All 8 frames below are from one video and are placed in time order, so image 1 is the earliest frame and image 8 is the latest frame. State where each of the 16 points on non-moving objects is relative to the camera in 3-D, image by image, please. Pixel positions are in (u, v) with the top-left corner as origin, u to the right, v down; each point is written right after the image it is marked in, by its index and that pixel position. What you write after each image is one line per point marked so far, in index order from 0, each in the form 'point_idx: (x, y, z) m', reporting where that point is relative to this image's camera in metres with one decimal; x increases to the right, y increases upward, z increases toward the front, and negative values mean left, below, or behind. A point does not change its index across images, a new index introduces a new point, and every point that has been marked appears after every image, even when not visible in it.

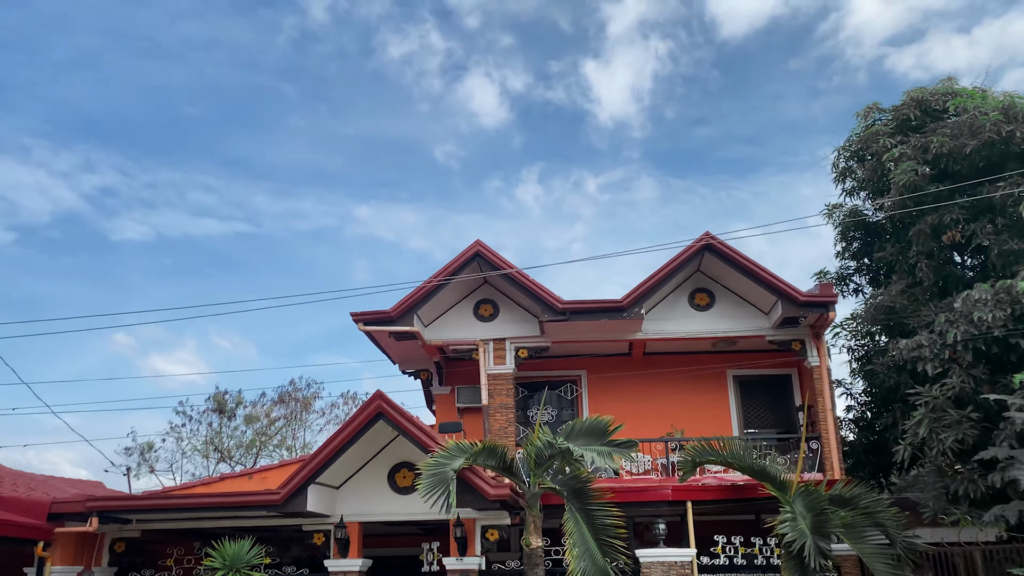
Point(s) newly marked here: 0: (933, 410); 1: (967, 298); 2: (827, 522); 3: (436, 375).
0: (+5.8, -1.7, +11.9) m
1: (+6.1, -0.2, +11.7) m
2: (+3.6, -2.7, +9.9) m
3: (-1.4, -1.6, +15.5) m
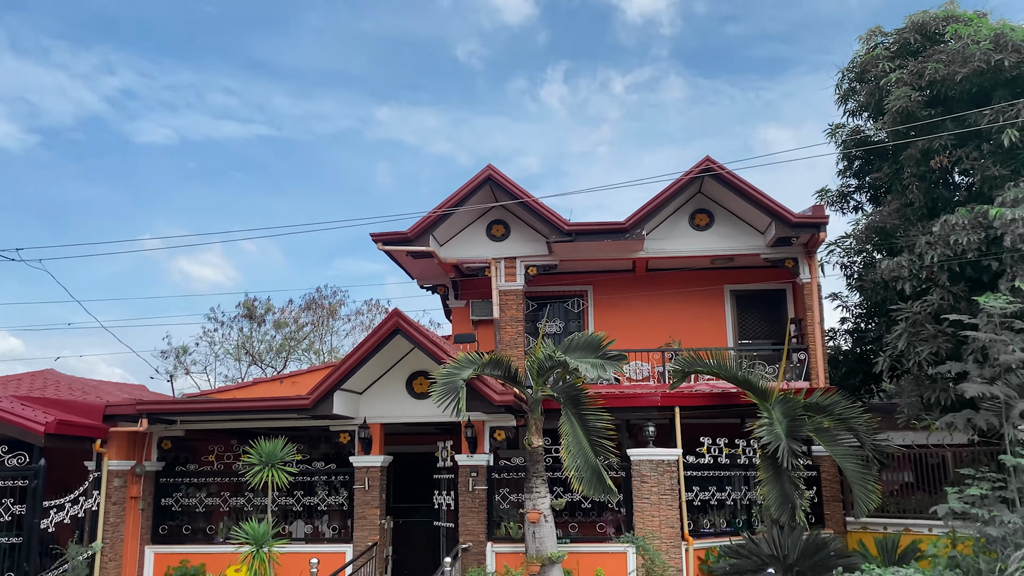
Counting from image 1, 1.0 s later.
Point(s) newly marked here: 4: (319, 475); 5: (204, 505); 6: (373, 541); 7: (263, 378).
0: (+5.9, -0.5, +12.8) m
1: (+6.2, +0.9, +12.4) m
2: (+3.7, -1.8, +11.0) m
3: (-1.2, -0.1, +16.5) m
4: (-2.7, -2.6, +12.1) m
5: (-4.4, -3.1, +12.3) m
6: (-1.9, -3.4, +11.6) m
7: (-4.6, -1.7, +16.0) m
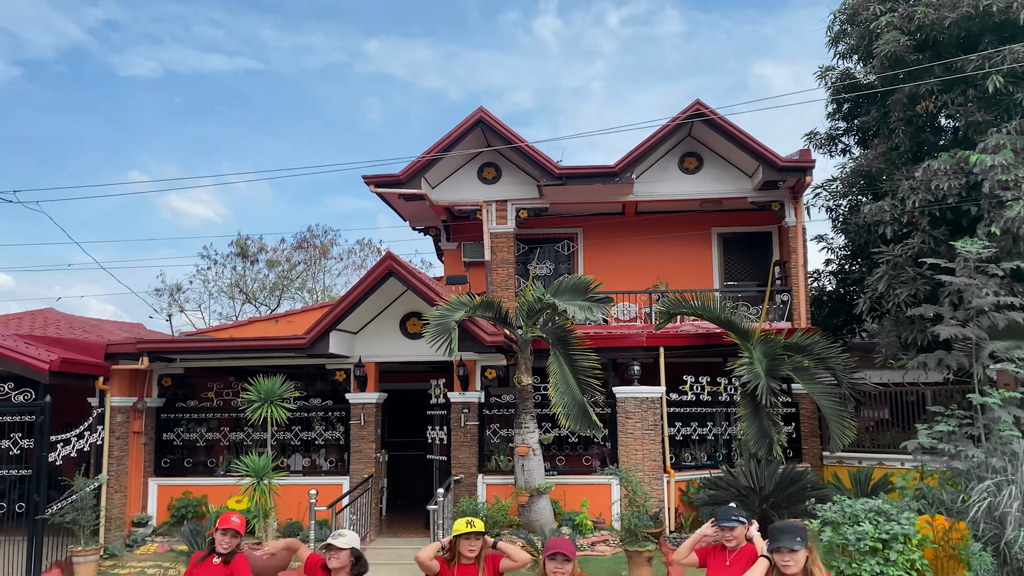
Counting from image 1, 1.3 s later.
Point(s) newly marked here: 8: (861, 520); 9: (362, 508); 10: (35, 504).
0: (+5.8, +0.3, +13.2) m
1: (+6.1, +1.7, +12.6) m
2: (+3.5, -1.0, +11.4) m
3: (-1.3, +1.1, +16.8) m
4: (-2.8, -1.8, +12.5) m
5: (-4.5, -2.2, +12.8) m
6: (-2.0, -2.6, +12.1) m
7: (-4.8, -0.6, +16.3) m
8: (+3.7, -2.5, +9.2) m
9: (-2.0, -3.0, +11.7) m
10: (-5.6, -2.5, +10.3) m
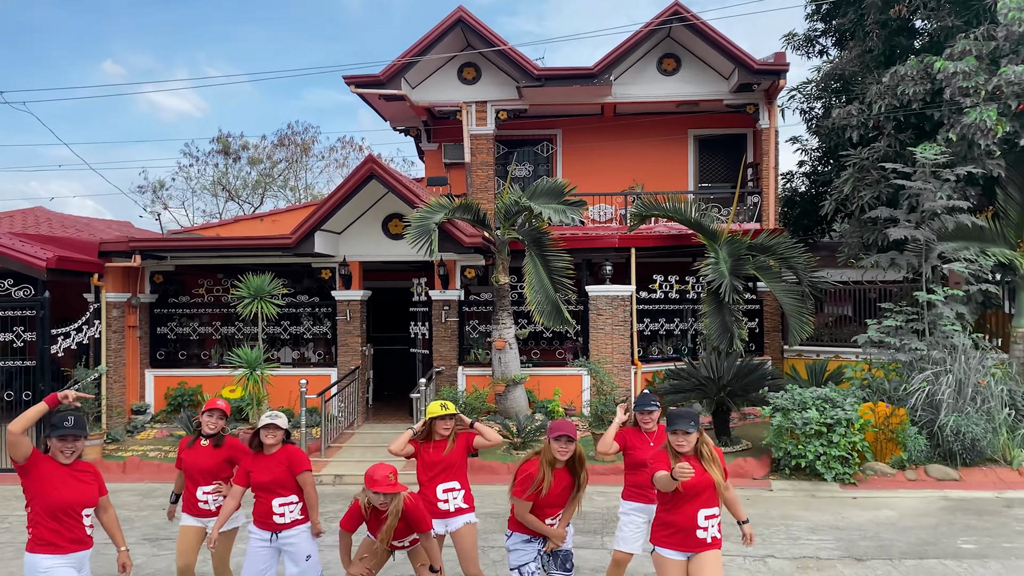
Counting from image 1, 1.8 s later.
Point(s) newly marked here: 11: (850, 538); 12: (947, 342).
0: (+5.5, +1.9, +13.7) m
1: (+5.7, +3.2, +13.0) m
2: (+3.2, +0.3, +12.0) m
3: (-1.7, +3.1, +17.0) m
4: (-3.2, -0.3, +13.1) m
5: (-4.9, -0.7, +13.4) m
6: (-2.3, -1.2, +12.8) m
7: (-5.2, +1.4, +16.7) m
8: (+3.4, -1.4, +10.0) m
9: (-2.3, -1.6, +12.5) m
10: (-5.9, -1.3, +10.9) m
11: (+3.0, -2.2, +7.7) m
12: (+5.3, -0.7, +10.6) m
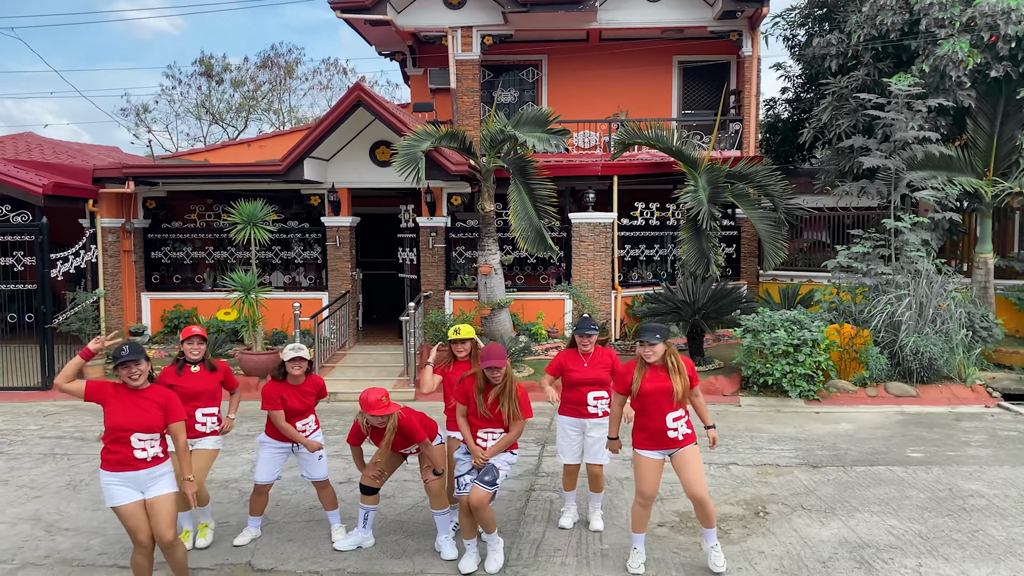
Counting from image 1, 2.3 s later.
0: (+5.2, +3.0, +14.0) m
1: (+5.5, +4.3, +13.2) m
2: (+3.0, +1.4, +12.4) m
3: (-2.0, +4.5, +17.1) m
4: (-3.4, +0.9, +13.5) m
5: (-5.1, +0.5, +13.8) m
6: (-2.6, 0.0, +13.3) m
7: (-5.5, +2.8, +16.9) m
8: (+3.2, -0.5, +10.6) m
9: (-2.6, -0.5, +13.0) m
10: (-6.1, -0.3, +11.3) m
11: (+2.8, -1.5, +8.4) m
12: (+5.1, +0.3, +11.1) m
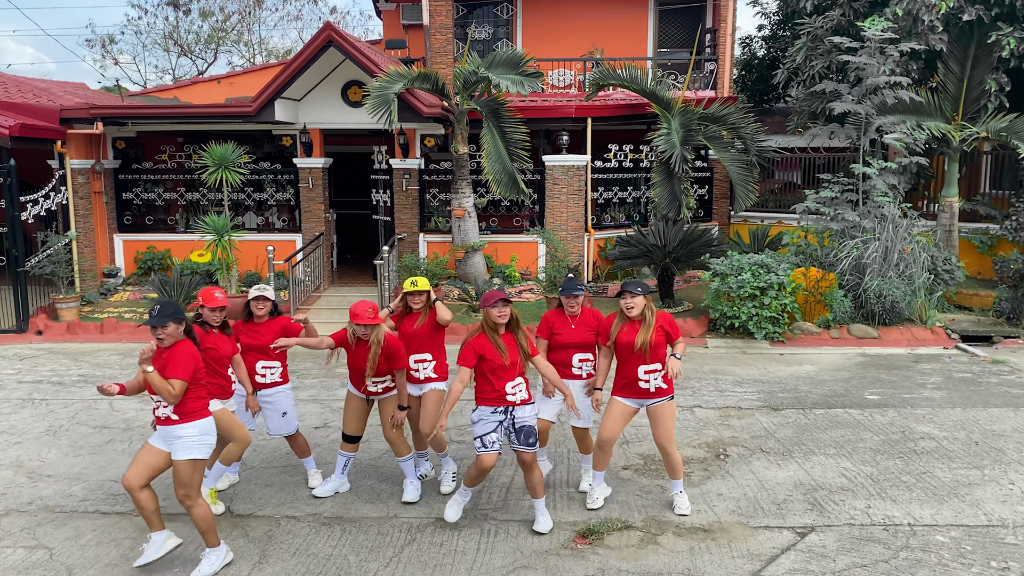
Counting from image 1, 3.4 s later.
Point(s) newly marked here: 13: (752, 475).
0: (+4.8, +4.0, +14.0) m
1: (+5.1, +5.2, +13.0) m
2: (+2.6, +2.2, +12.5) m
3: (-2.5, +5.7, +16.8) m
4: (-3.8, +1.8, +13.4) m
5: (-5.5, +1.4, +13.7) m
6: (-3.0, +0.9, +13.3) m
7: (-6.0, +4.0, +16.6) m
8: (+2.9, +0.2, +10.8) m
9: (-3.0, +0.4, +13.0) m
10: (-6.5, +0.4, +11.3) m
11: (+2.6, -1.0, +8.6) m
12: (+4.8, +1.0, +11.3) m
13: (+1.7, -1.4, +6.3) m
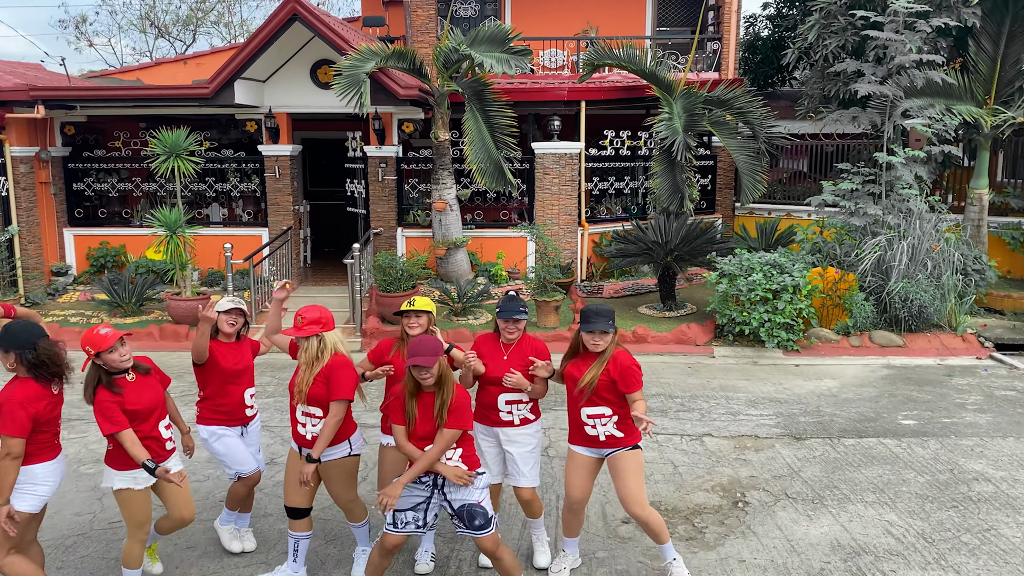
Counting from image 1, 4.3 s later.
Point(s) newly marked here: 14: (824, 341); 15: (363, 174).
0: (+4.6, +4.0, +12.8) m
1: (+4.9, +5.2, +11.9) m
2: (+2.5, +2.2, +11.4) m
3: (-2.7, +5.8, +15.5) m
4: (-4.0, +1.8, +12.2) m
5: (-5.7, +1.4, +12.5) m
6: (-3.1, +0.9, +12.1) m
7: (-6.2, +4.0, +15.4) m
8: (+2.7, +0.2, +9.7) m
9: (-3.1, +0.4, +11.9) m
10: (-6.6, +0.4, +10.1) m
11: (+2.4, -1.1, +7.6) m
12: (+4.6, +1.0, +10.2) m
13: (+1.6, -1.5, +5.2) m
14: (+3.5, -0.6, +9.7) m
15: (-2.1, +1.7, +12.6) m
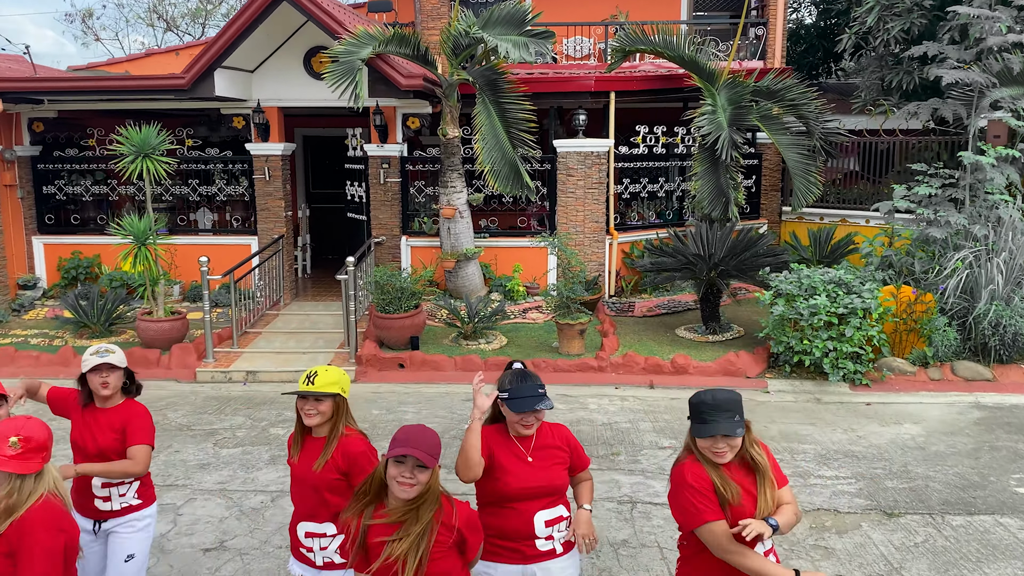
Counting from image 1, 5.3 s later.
0: (+4.9, +3.8, +11.3) m
1: (+5.2, +5.0, +10.3) m
2: (+2.7, +2.0, +9.9) m
3: (-2.4, +5.6, +14.2) m
4: (-3.7, +1.6, +10.9) m
5: (-5.4, +1.2, +11.2) m
6: (-2.9, +0.7, +10.8) m
7: (-5.8, +3.9, +14.1) m
8: (+2.9, 0.0, +8.2) m
9: (-2.9, +0.2, +10.5) m
10: (-6.5, +0.2, +8.9) m
11: (+2.5, -1.3, +6.1) m
12: (+4.8, +0.7, +8.7) m
13: (+1.7, -1.7, +3.8) m
14: (+3.7, -0.8, +8.2) m
15: (-1.9, +1.5, +11.2) m
